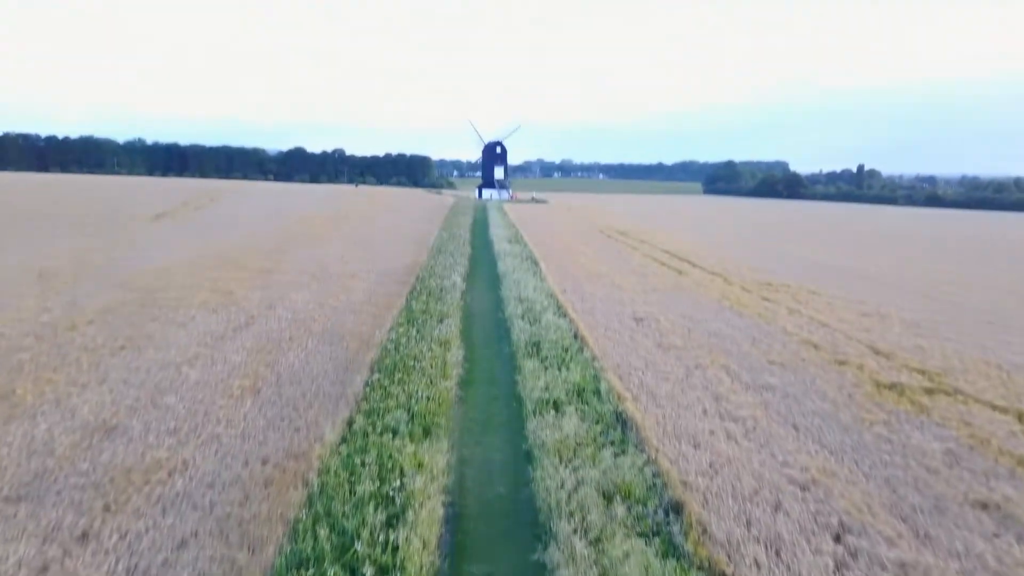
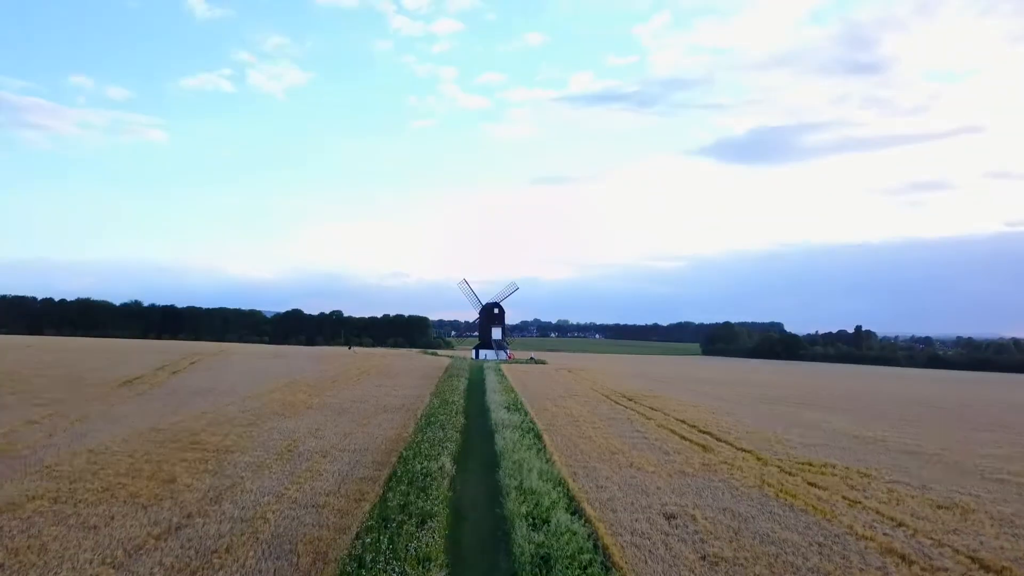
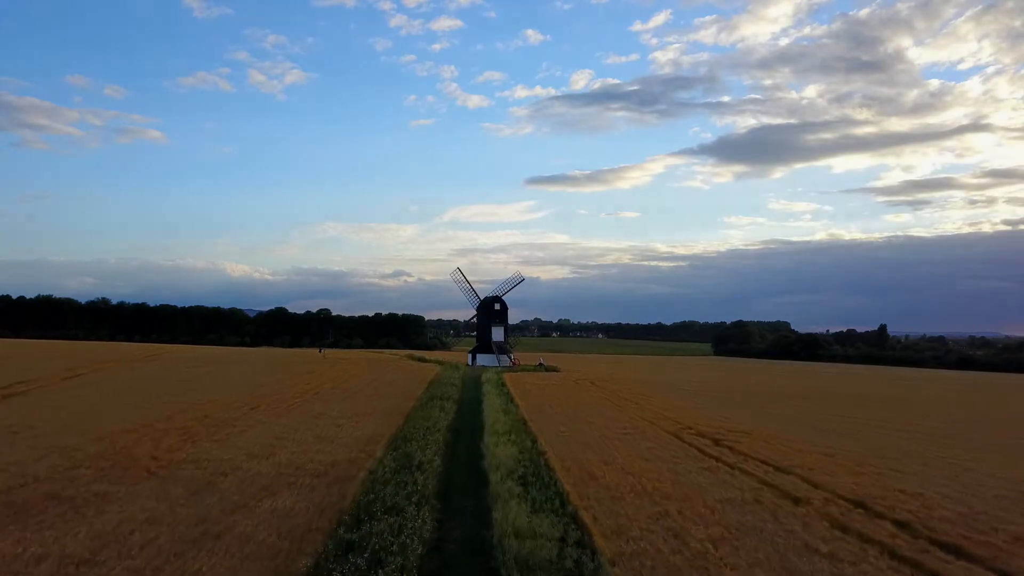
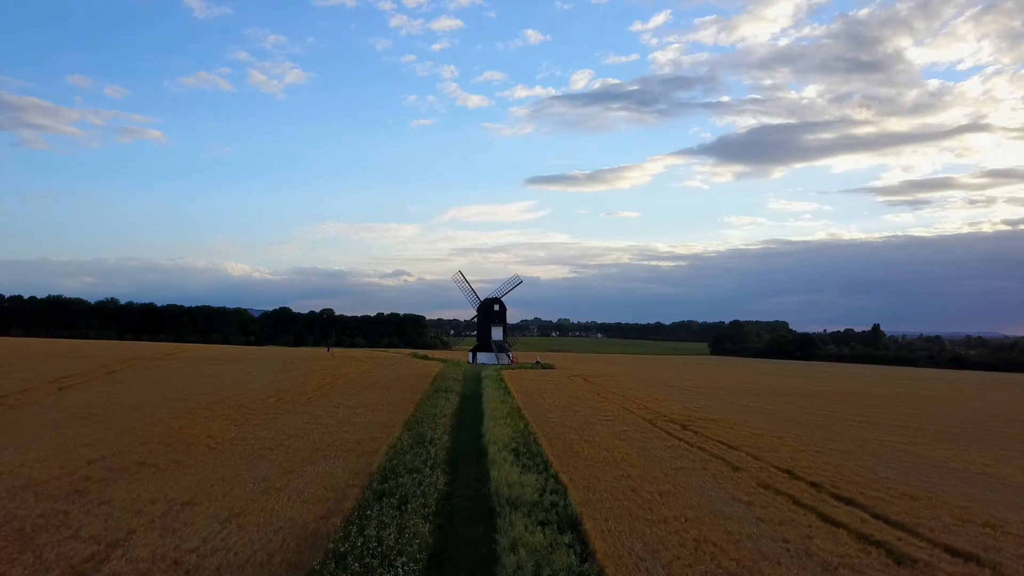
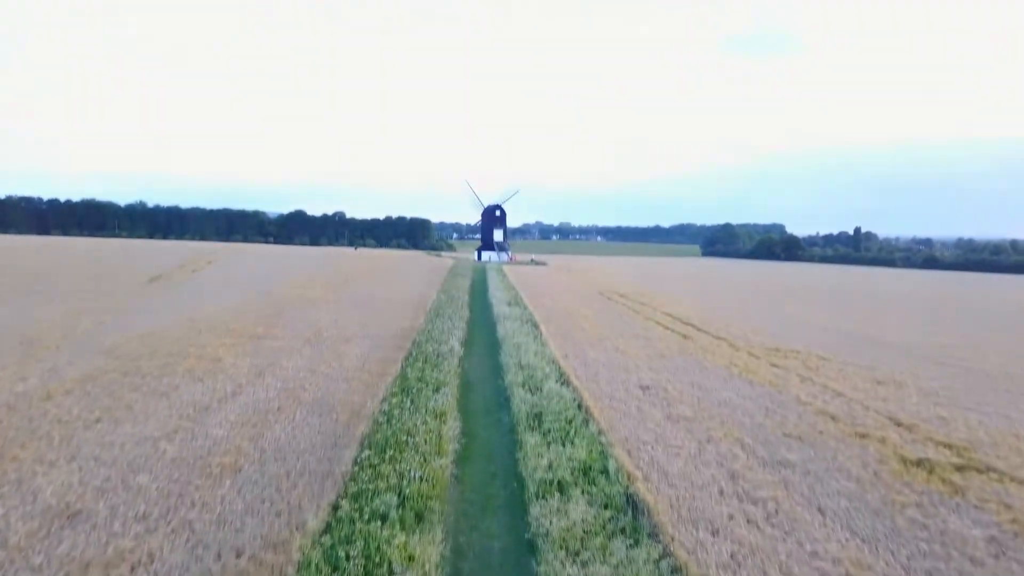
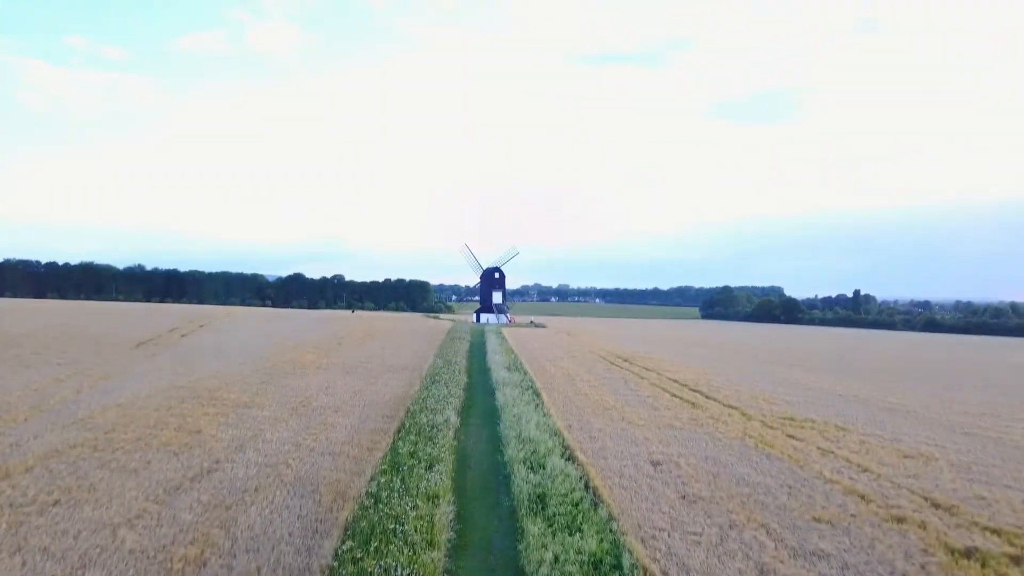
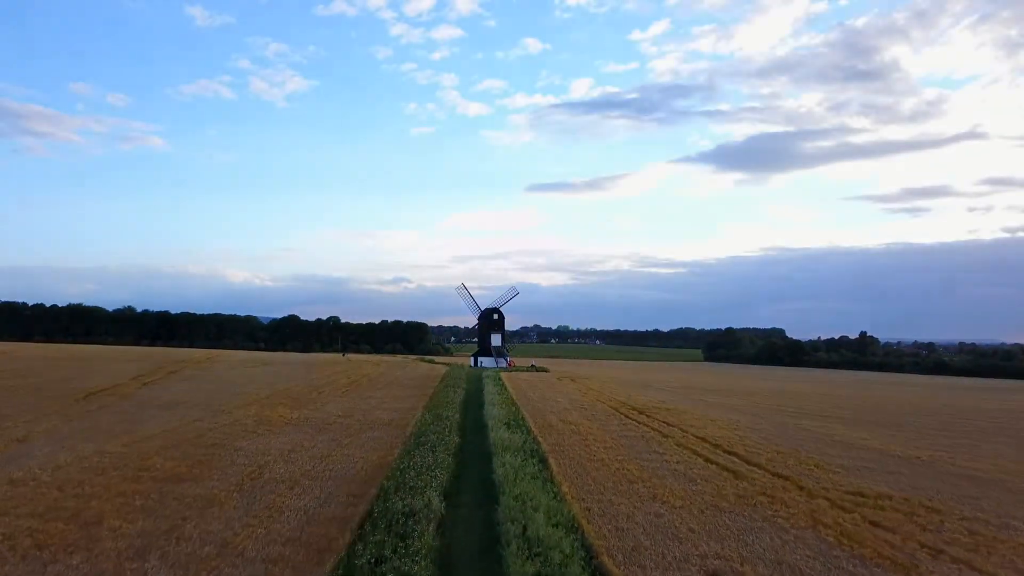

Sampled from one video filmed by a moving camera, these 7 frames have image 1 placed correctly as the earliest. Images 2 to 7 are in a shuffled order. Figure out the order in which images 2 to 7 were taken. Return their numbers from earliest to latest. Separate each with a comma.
5, 6, 2, 7, 4, 3
